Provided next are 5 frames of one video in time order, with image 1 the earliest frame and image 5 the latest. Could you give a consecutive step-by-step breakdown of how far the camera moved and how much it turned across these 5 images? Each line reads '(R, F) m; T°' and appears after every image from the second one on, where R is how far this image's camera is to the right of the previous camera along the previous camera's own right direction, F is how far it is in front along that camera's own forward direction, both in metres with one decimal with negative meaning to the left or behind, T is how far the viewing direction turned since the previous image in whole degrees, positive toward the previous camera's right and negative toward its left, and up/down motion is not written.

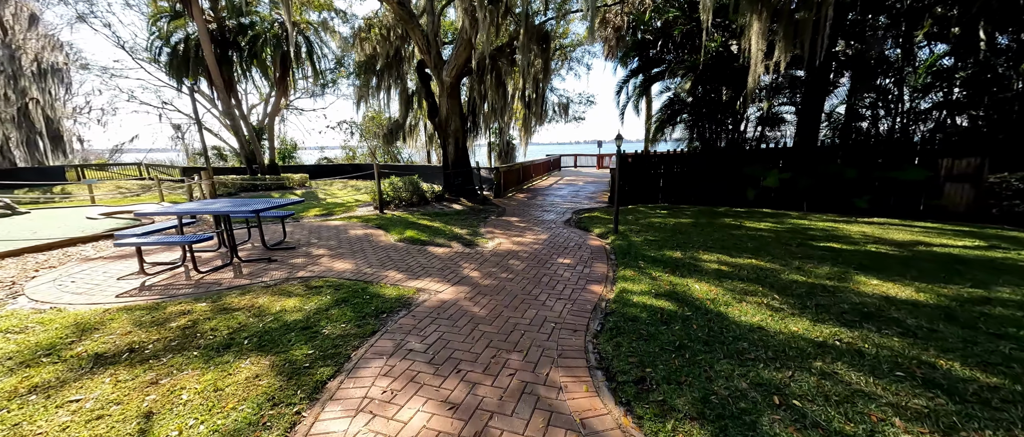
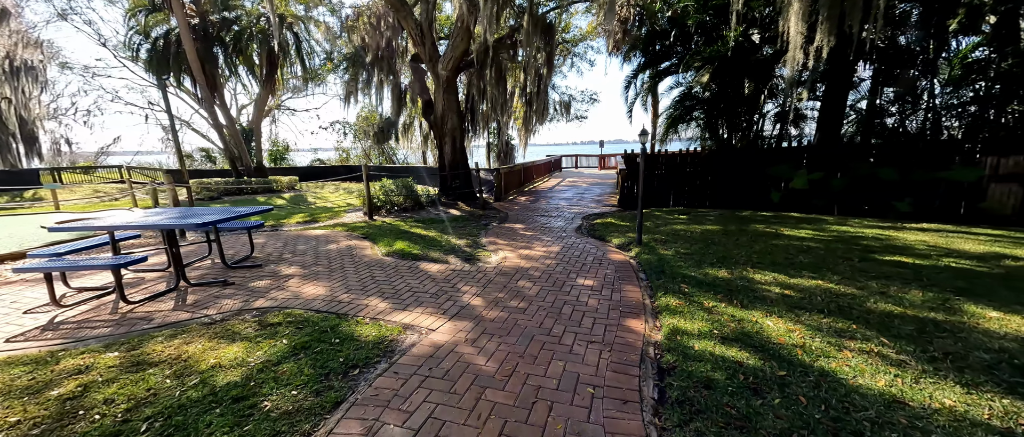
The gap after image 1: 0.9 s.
(-0.1, +0.8) m; 0°
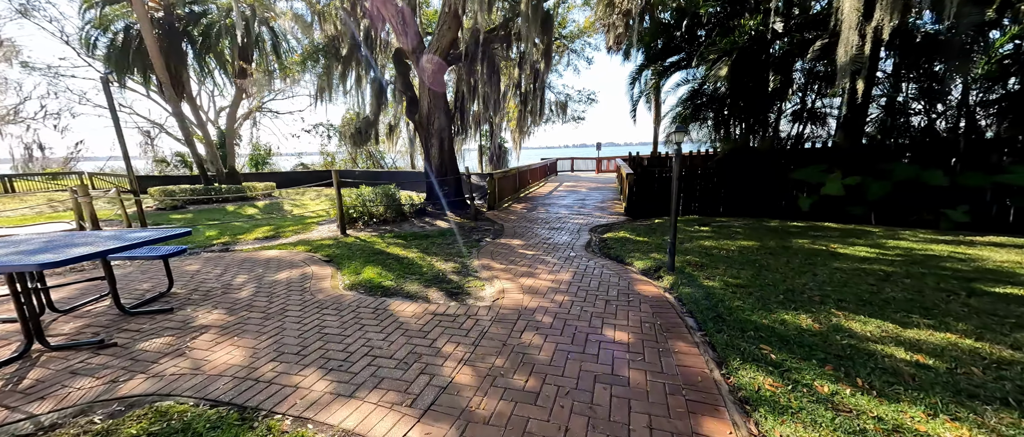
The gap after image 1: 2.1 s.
(-0.1, +1.0) m; +1°
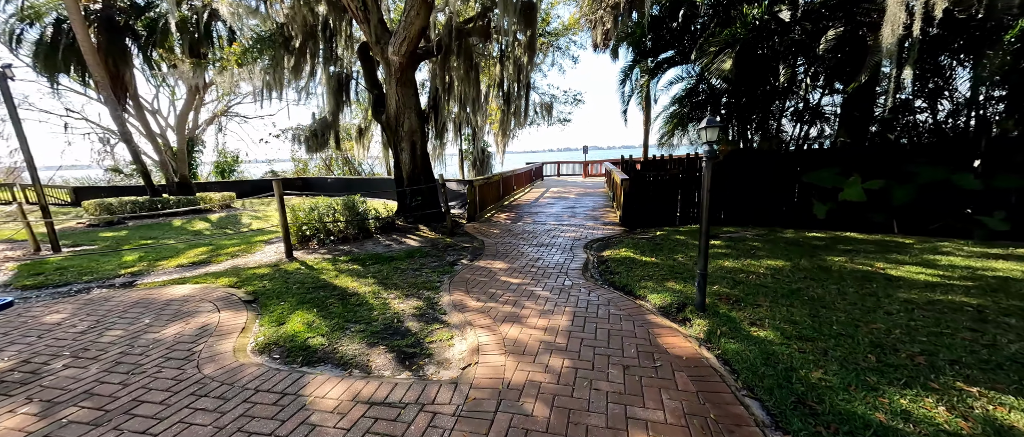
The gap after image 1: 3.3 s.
(+0.1, +1.0) m; +2°
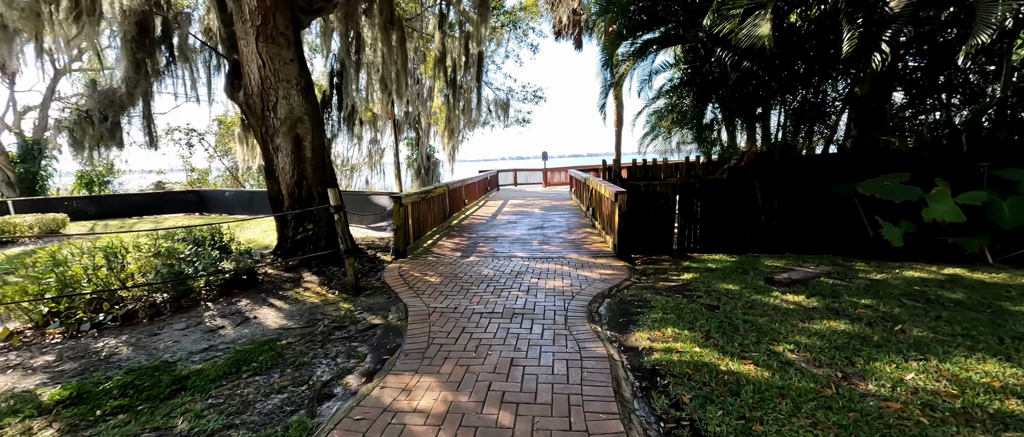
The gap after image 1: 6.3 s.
(+0.1, +2.6) m; +7°
